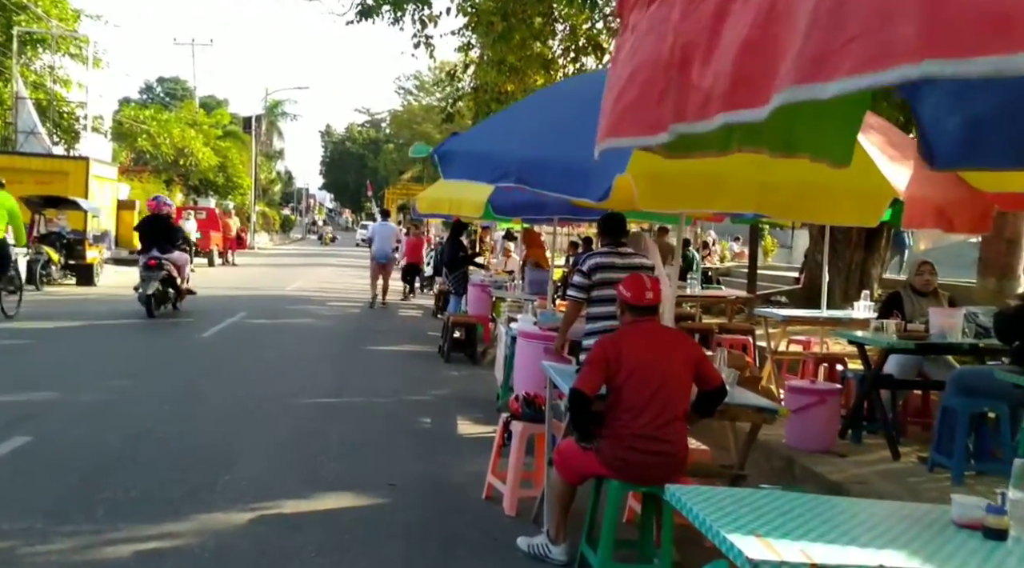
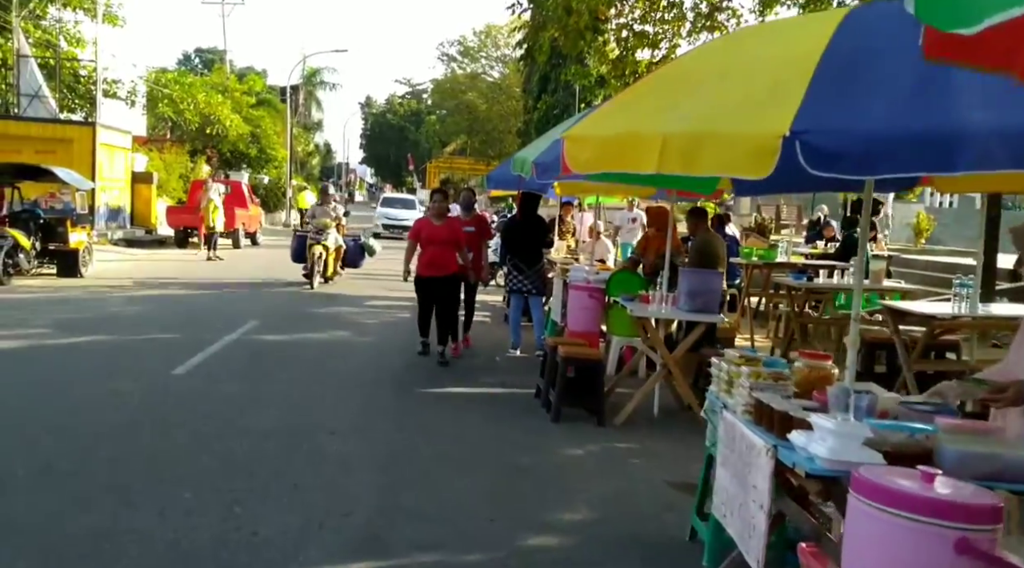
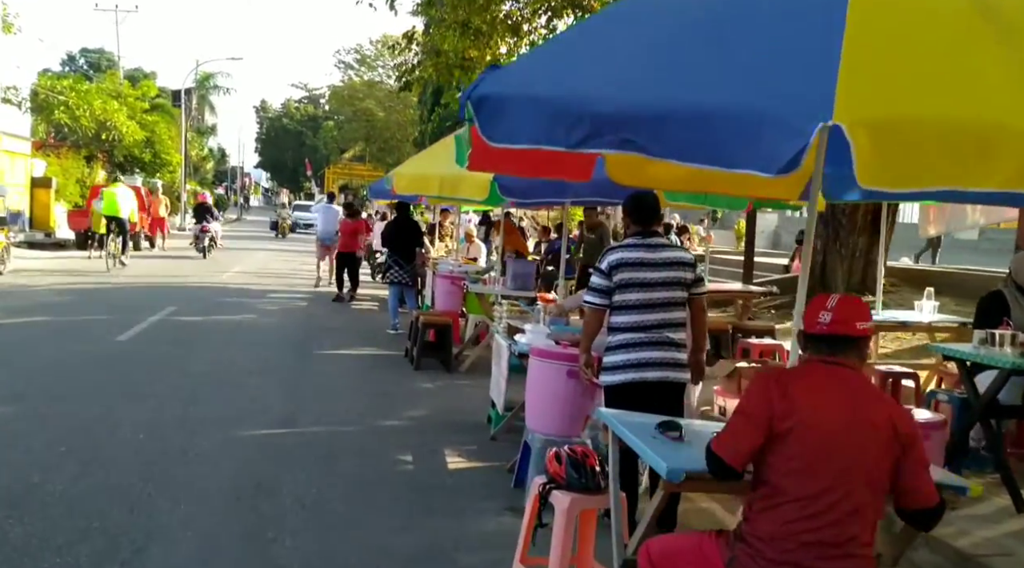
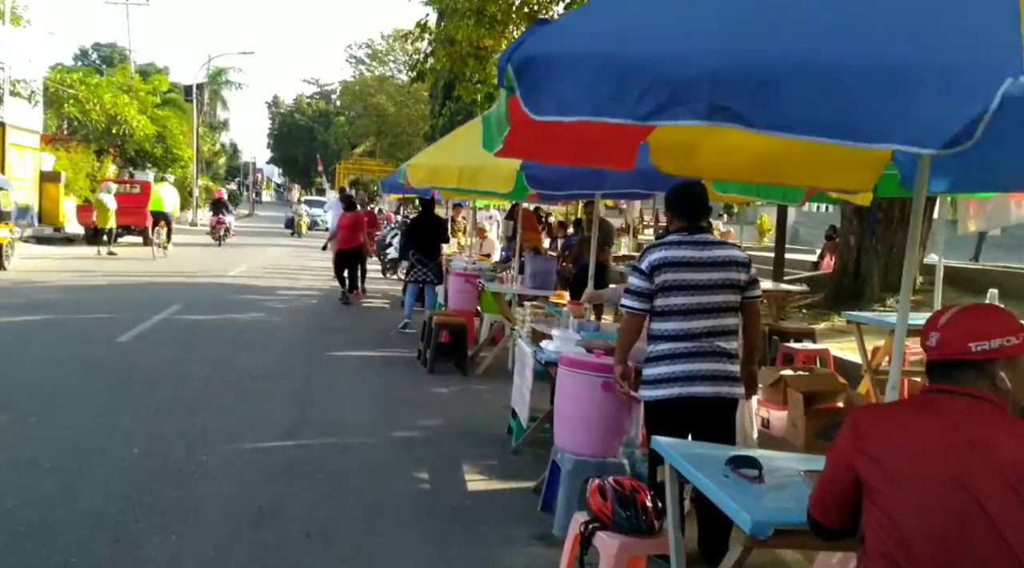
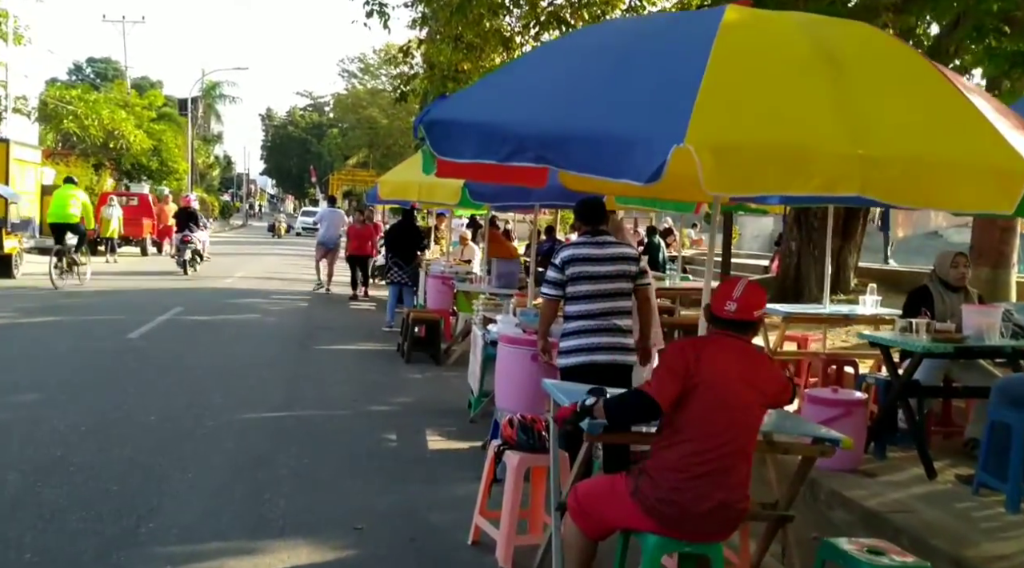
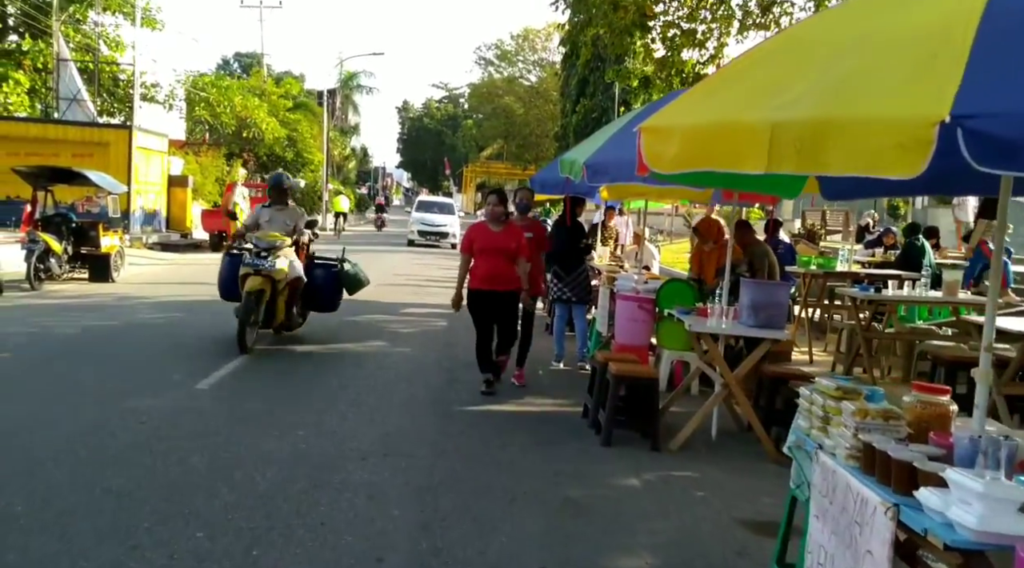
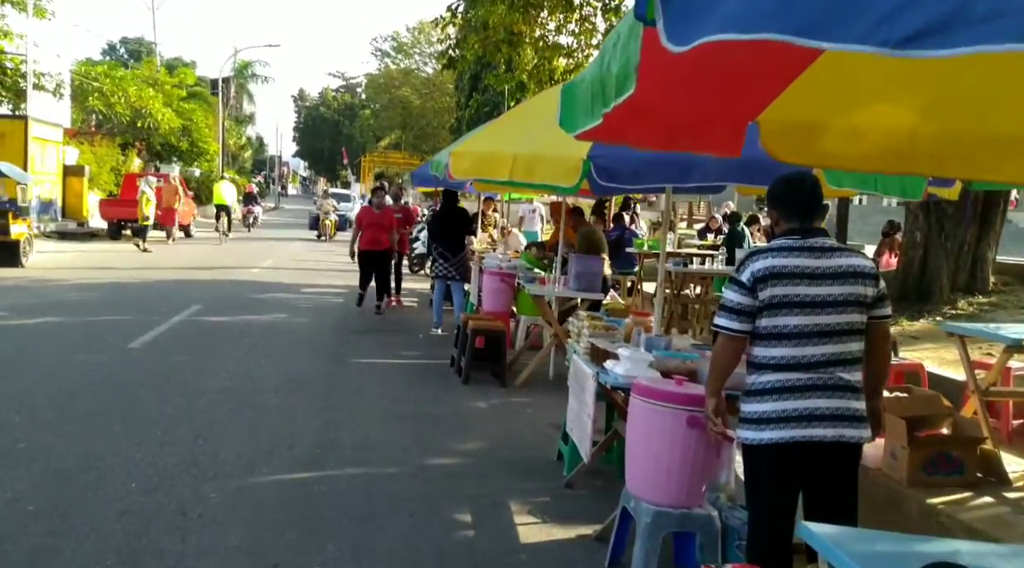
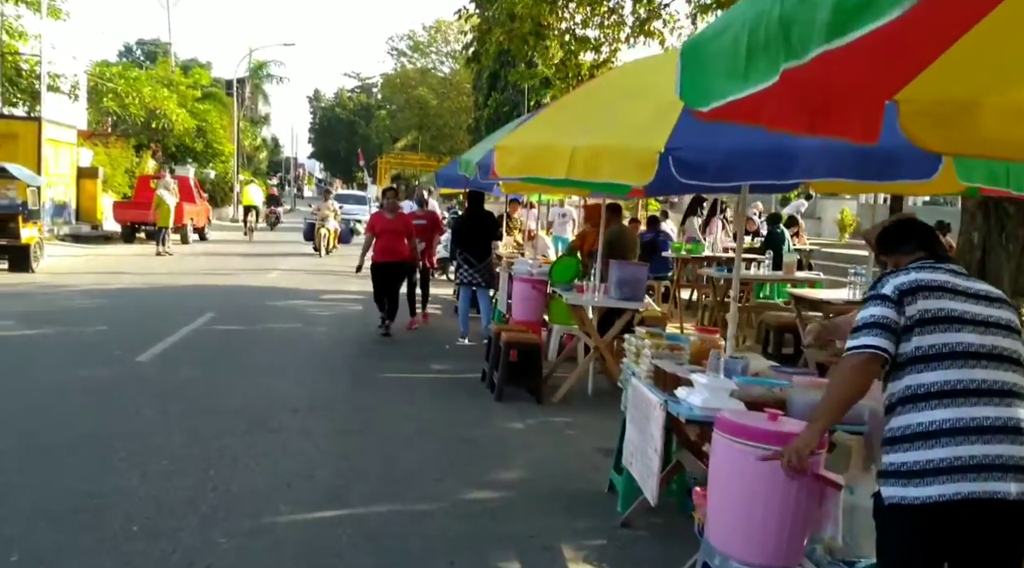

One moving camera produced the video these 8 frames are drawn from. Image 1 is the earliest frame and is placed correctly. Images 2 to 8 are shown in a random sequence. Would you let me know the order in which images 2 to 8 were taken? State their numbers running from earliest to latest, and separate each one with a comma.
5, 3, 4, 7, 8, 2, 6
